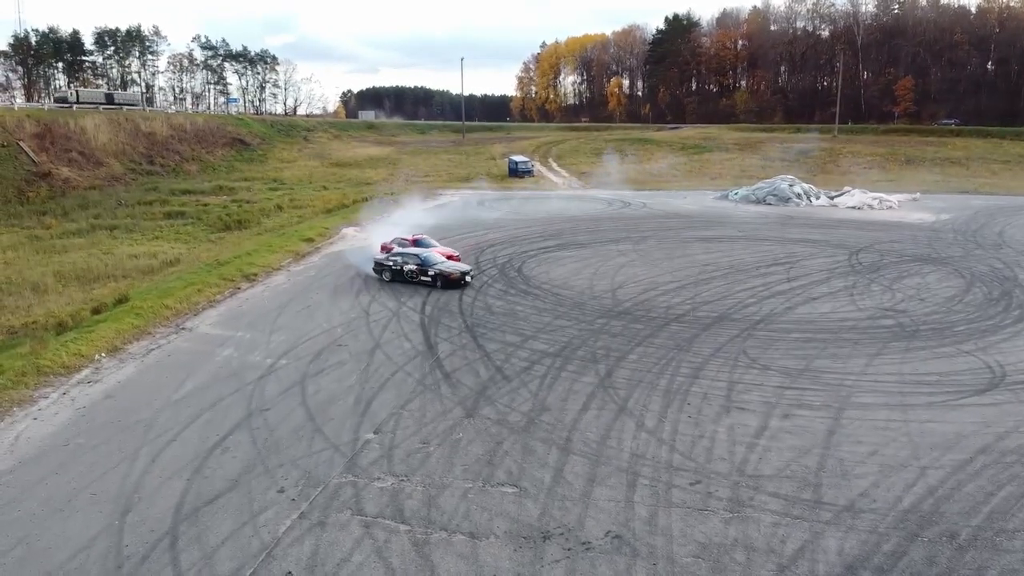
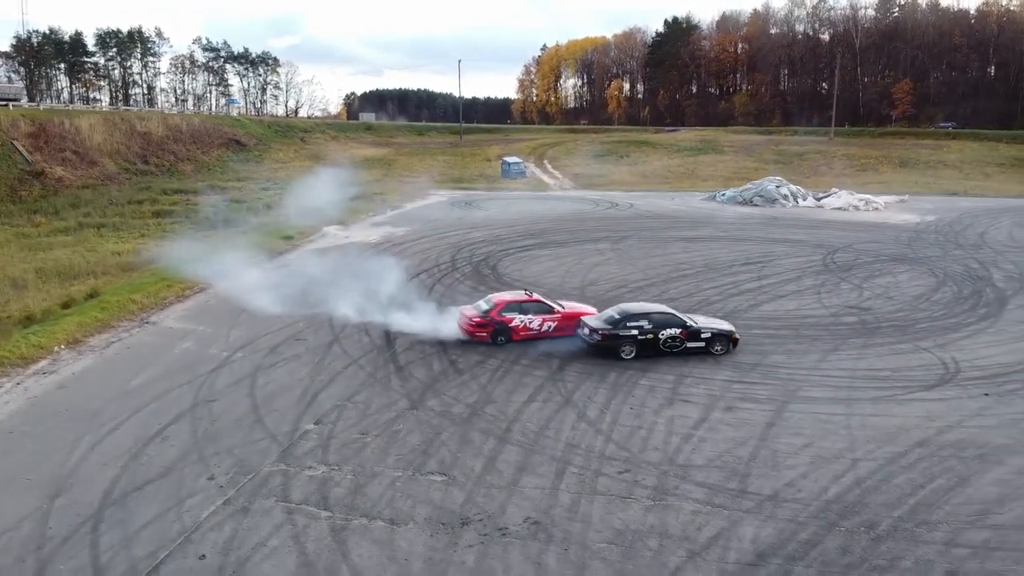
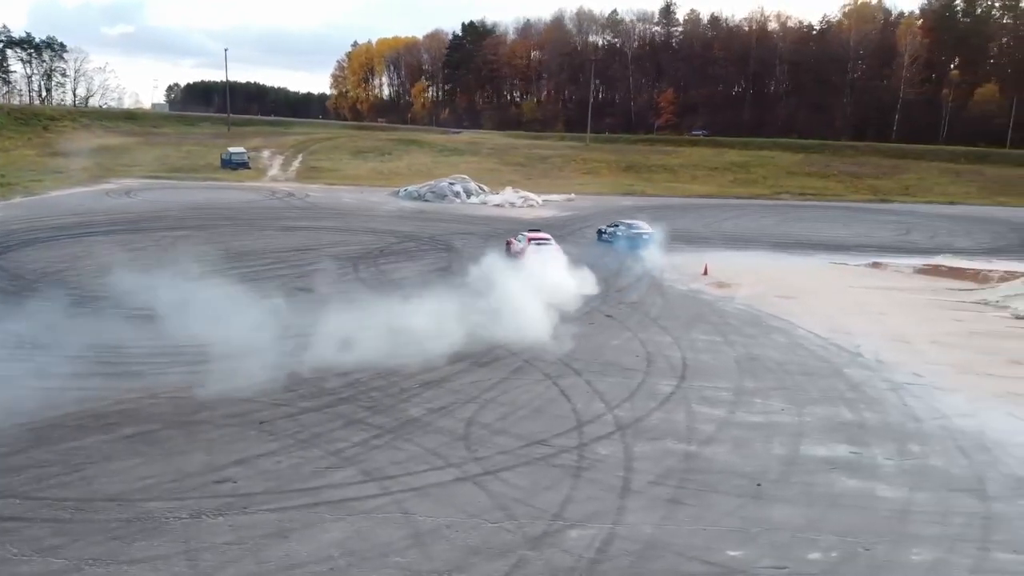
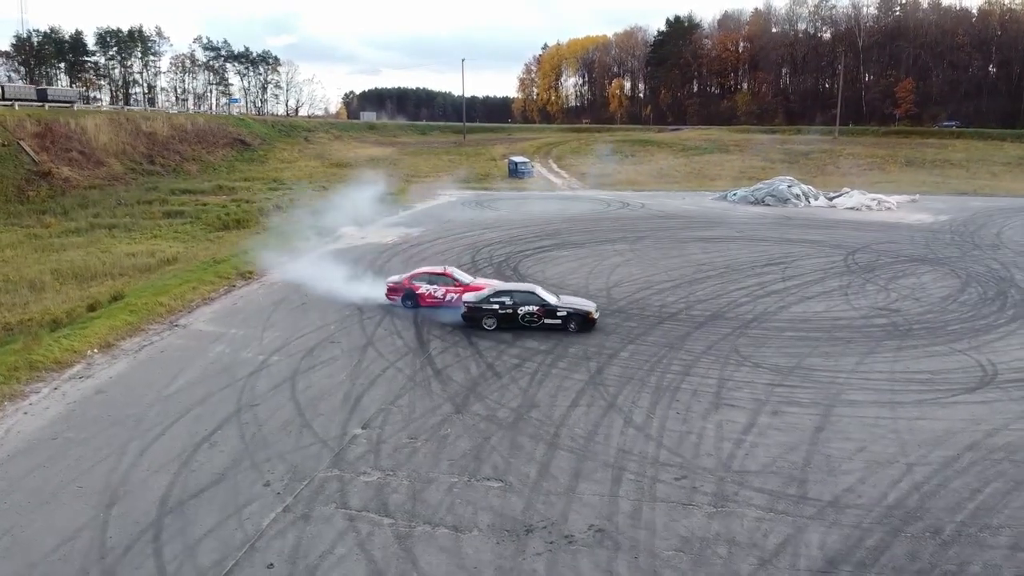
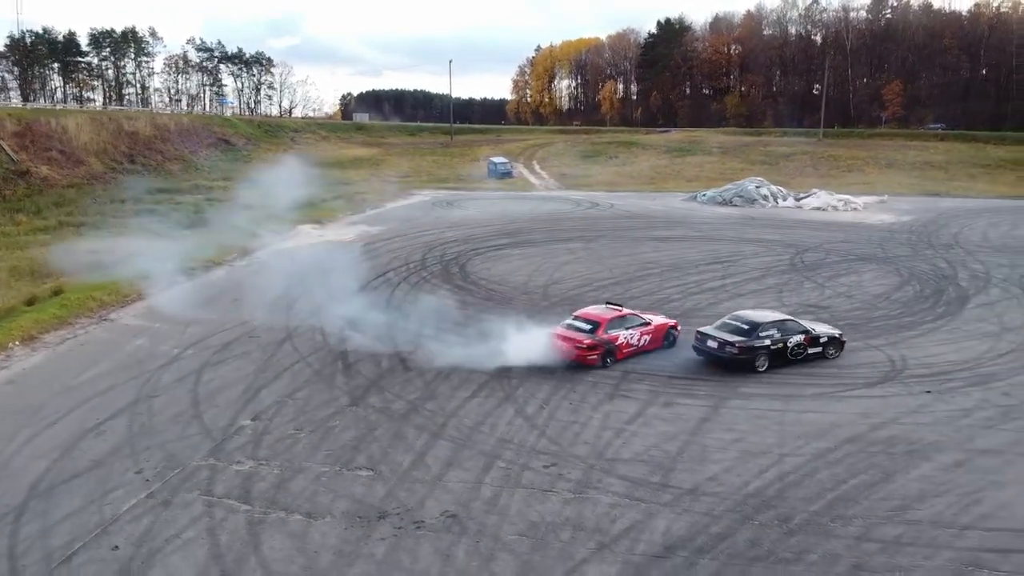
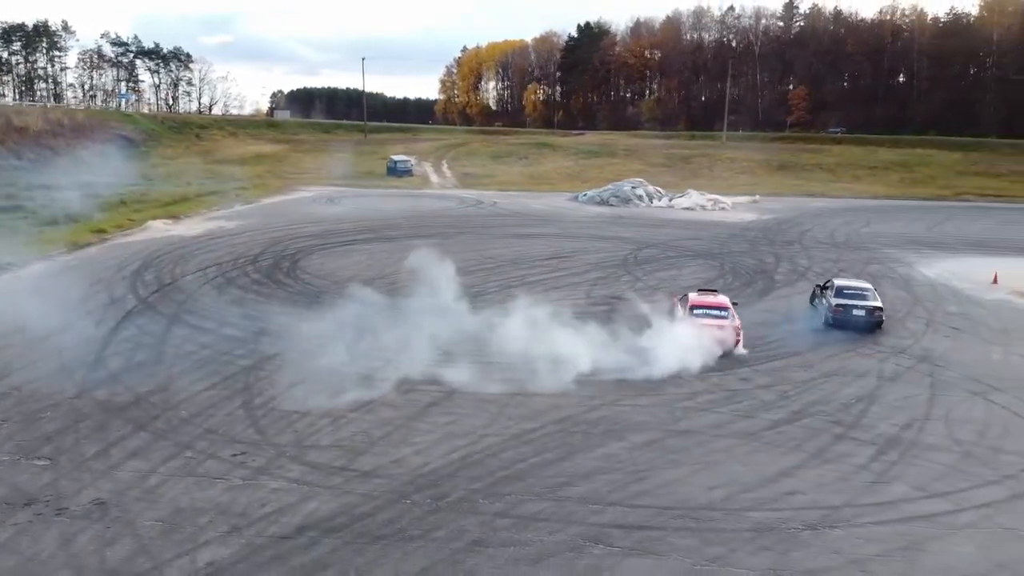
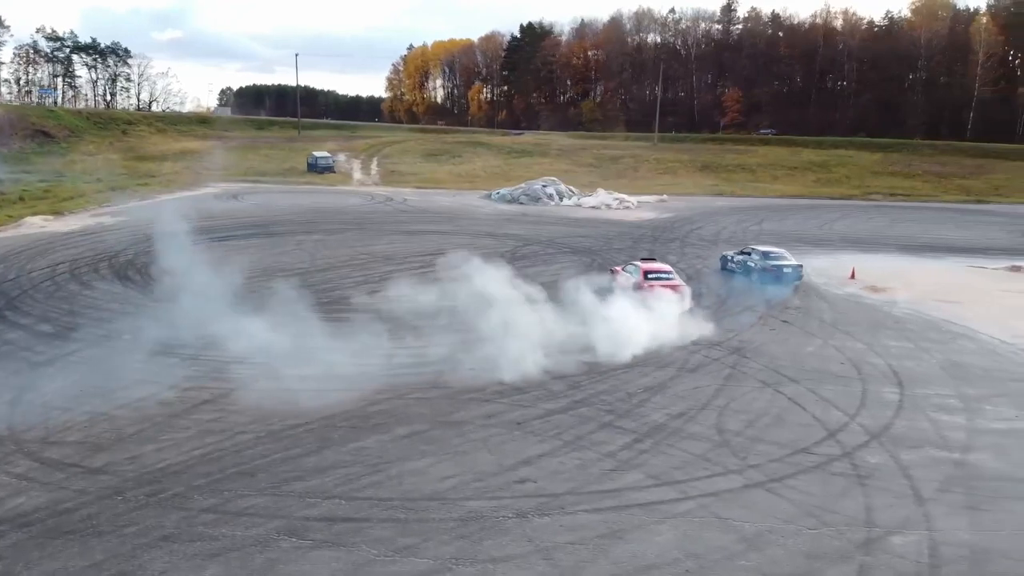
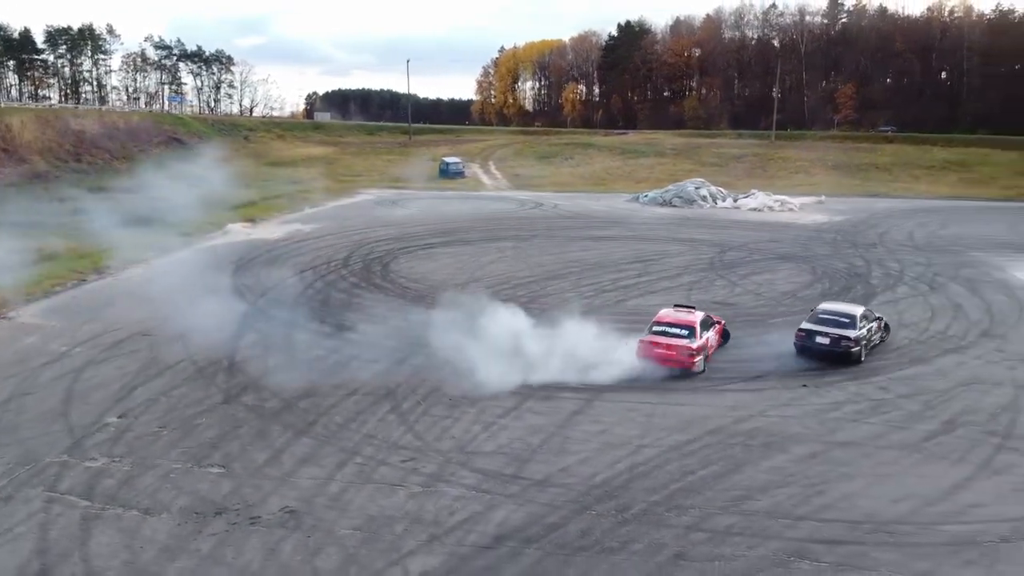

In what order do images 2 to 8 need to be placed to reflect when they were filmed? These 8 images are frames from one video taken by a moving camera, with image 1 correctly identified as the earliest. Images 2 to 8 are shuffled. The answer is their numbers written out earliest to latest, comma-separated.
4, 2, 5, 8, 6, 7, 3
